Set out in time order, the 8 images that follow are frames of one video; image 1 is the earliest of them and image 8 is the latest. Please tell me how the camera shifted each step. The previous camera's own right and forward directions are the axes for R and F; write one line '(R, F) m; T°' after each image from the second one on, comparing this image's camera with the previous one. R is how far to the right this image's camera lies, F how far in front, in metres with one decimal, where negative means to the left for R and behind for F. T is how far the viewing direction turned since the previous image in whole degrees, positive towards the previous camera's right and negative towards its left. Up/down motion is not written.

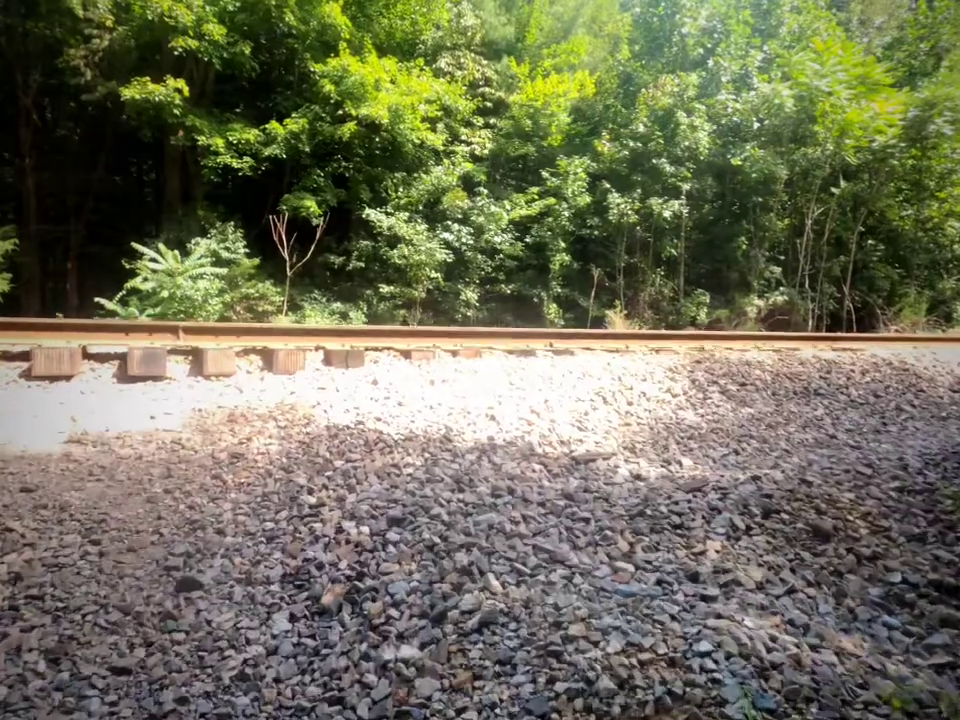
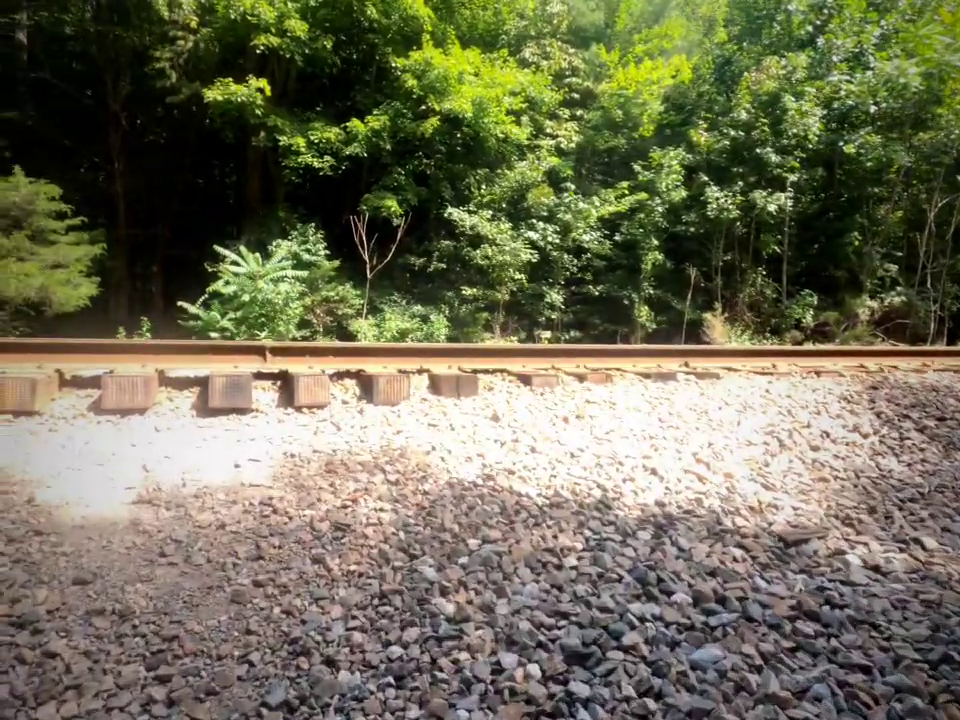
(-0.3, +0.6) m; -6°
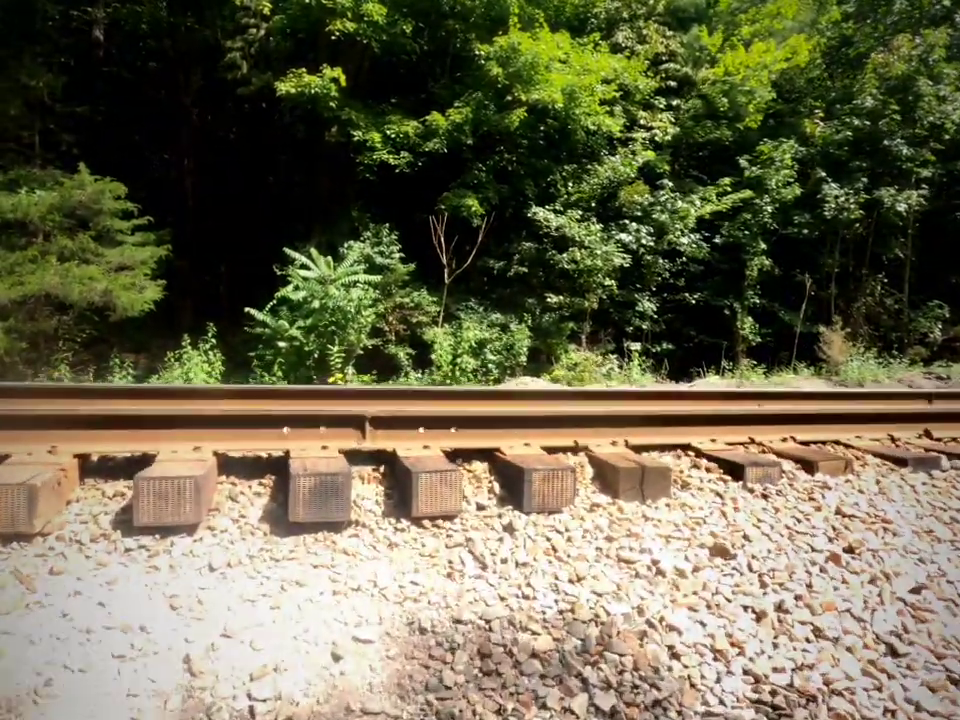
(-0.4, +1.0) m; -5°
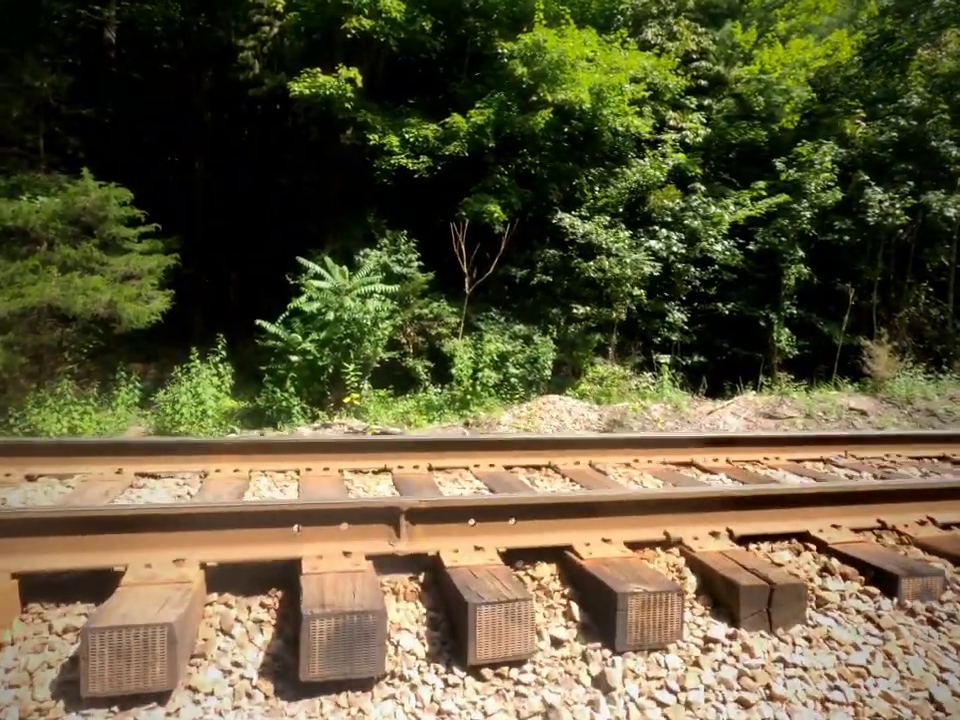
(-0.1, +0.5) m; -1°
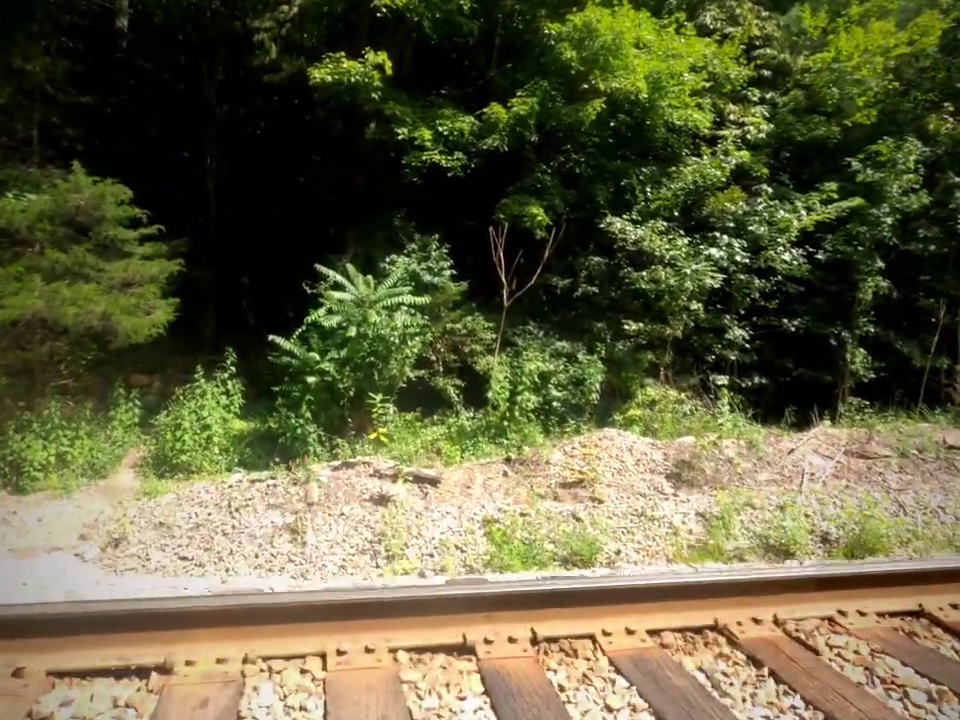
(-0.3, +1.1) m; -1°
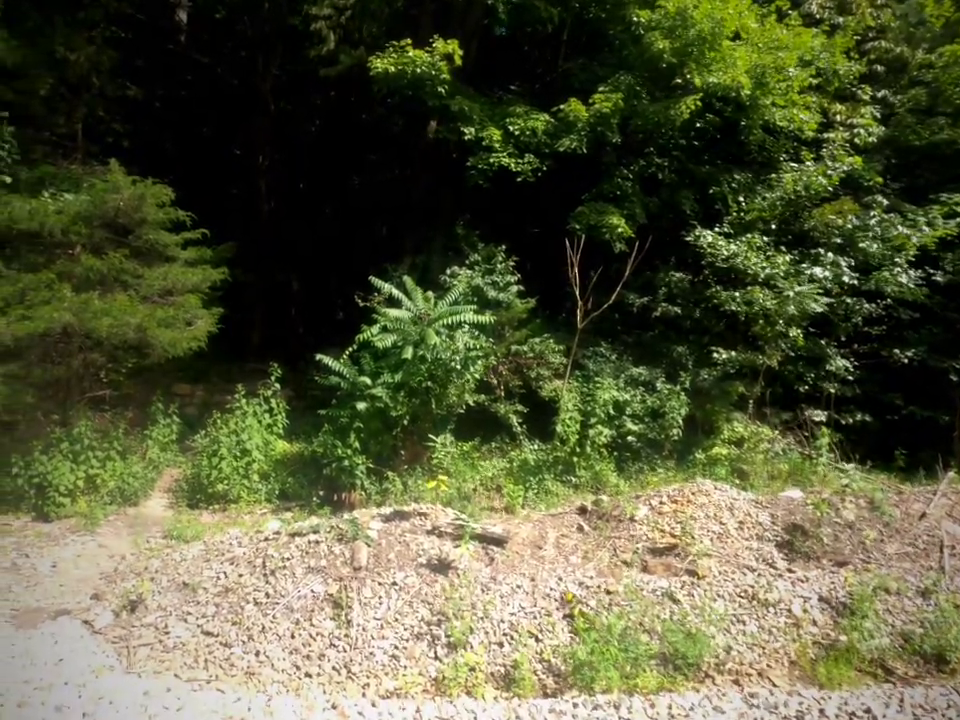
(-0.3, +0.9) m; -4°
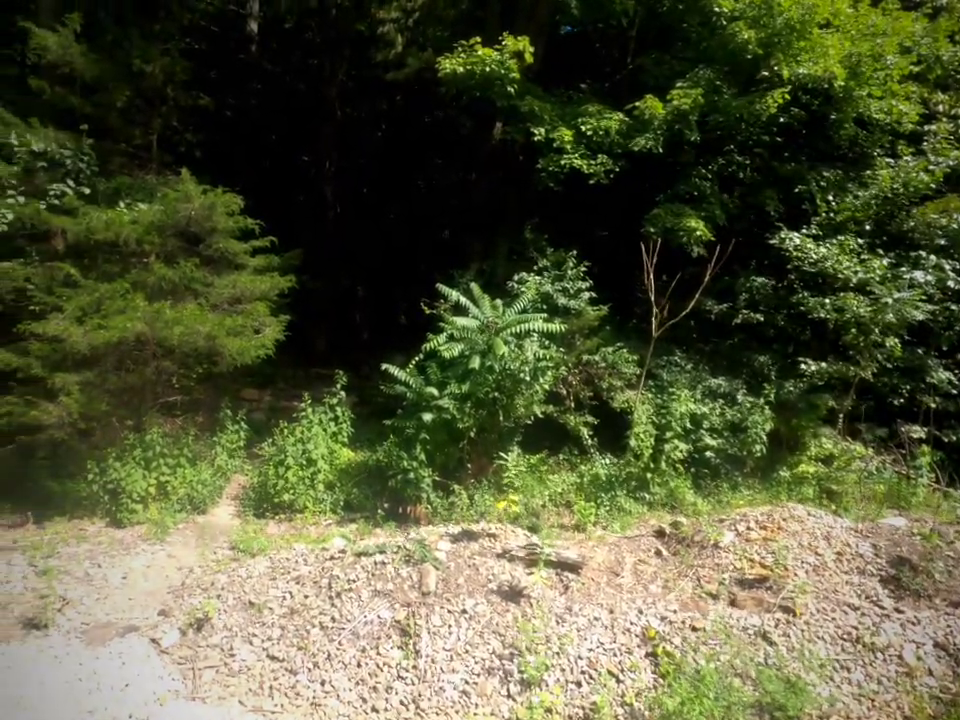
(-0.1, +0.3) m; -5°
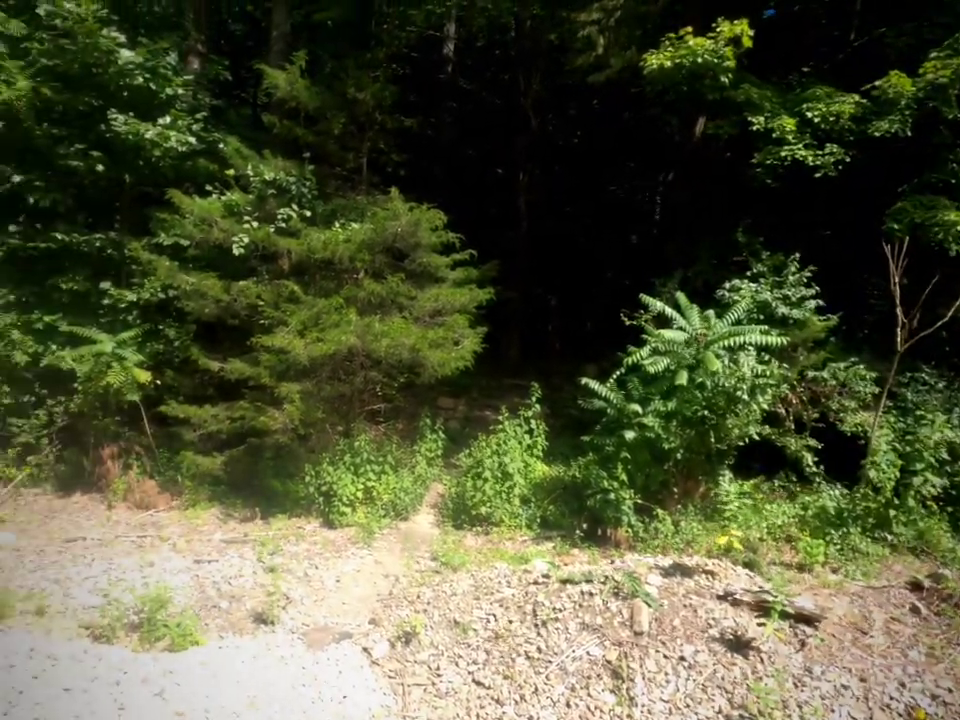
(-0.2, +0.2) m; -15°
